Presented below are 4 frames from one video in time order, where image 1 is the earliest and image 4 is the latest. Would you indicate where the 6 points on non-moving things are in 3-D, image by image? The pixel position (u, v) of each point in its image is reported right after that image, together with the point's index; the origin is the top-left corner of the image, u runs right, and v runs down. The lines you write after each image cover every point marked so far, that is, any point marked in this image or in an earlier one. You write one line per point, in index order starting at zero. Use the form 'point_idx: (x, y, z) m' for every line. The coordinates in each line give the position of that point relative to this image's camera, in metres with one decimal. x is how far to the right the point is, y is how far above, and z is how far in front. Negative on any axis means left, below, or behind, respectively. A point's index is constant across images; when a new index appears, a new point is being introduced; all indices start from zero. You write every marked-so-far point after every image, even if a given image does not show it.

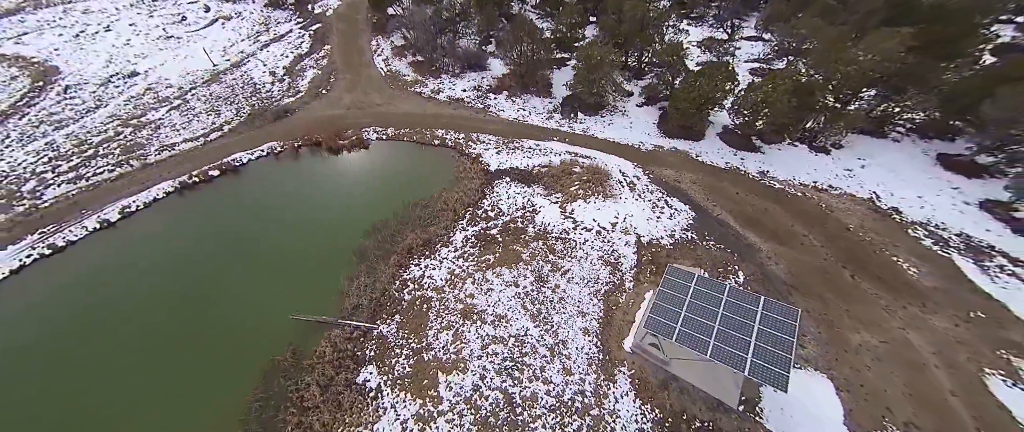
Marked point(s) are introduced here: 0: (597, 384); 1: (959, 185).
0: (+2.9, -5.6, +10.0) m
1: (+21.3, +1.6, +14.2) m
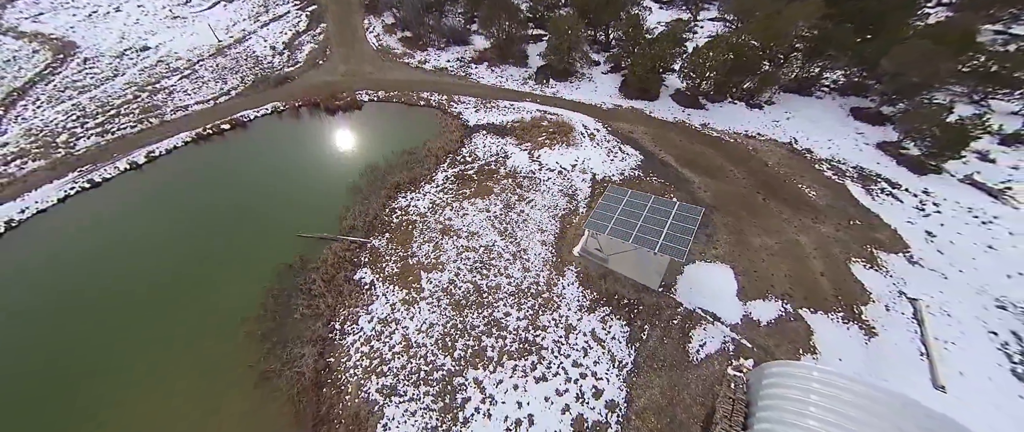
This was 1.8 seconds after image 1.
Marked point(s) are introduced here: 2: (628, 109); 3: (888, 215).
0: (+1.6, -2.5, +12.4) m
1: (+19.9, +4.9, +16.7) m
2: (+7.6, +7.1, +19.5) m
3: (+16.9, +0.1, +13.3) m
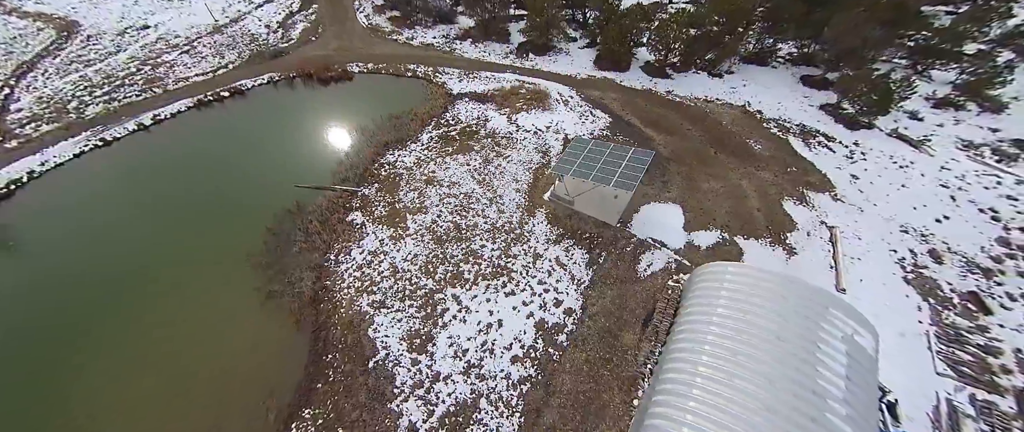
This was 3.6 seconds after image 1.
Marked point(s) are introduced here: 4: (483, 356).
0: (+0.4, 0.0, +14.0) m
1: (+18.7, +7.6, +18.5) m
2: (+6.3, +9.8, +21.0) m
3: (+15.7, +2.7, +15.0) m
4: (-1.0, -4.9, +10.2) m
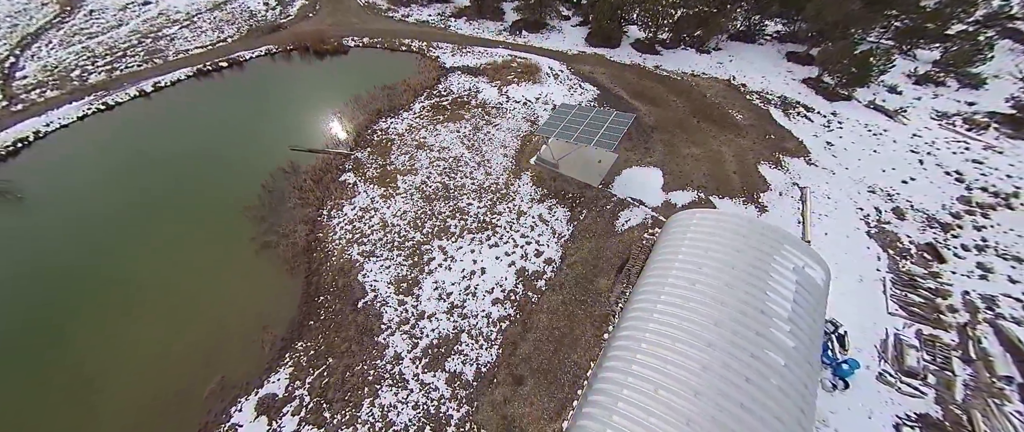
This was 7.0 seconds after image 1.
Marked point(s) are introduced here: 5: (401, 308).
0: (-0.2, +1.9, +14.6) m
1: (+18.1, +9.4, +18.9) m
2: (+5.8, +11.7, +21.5) m
3: (+15.1, +4.5, +15.5) m
4: (-1.7, -3.0, +10.9) m
5: (-4.0, -3.3, +10.6) m
